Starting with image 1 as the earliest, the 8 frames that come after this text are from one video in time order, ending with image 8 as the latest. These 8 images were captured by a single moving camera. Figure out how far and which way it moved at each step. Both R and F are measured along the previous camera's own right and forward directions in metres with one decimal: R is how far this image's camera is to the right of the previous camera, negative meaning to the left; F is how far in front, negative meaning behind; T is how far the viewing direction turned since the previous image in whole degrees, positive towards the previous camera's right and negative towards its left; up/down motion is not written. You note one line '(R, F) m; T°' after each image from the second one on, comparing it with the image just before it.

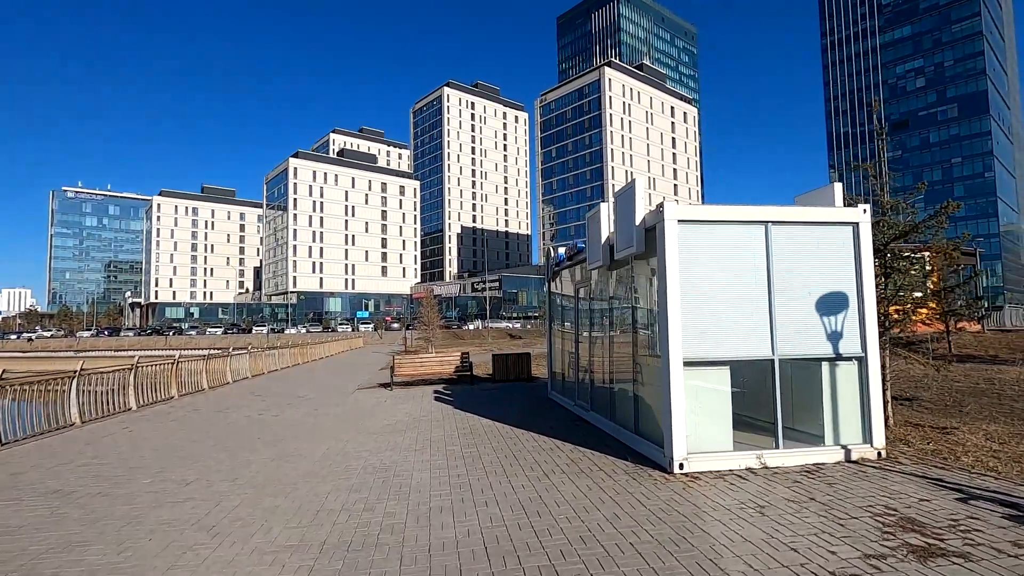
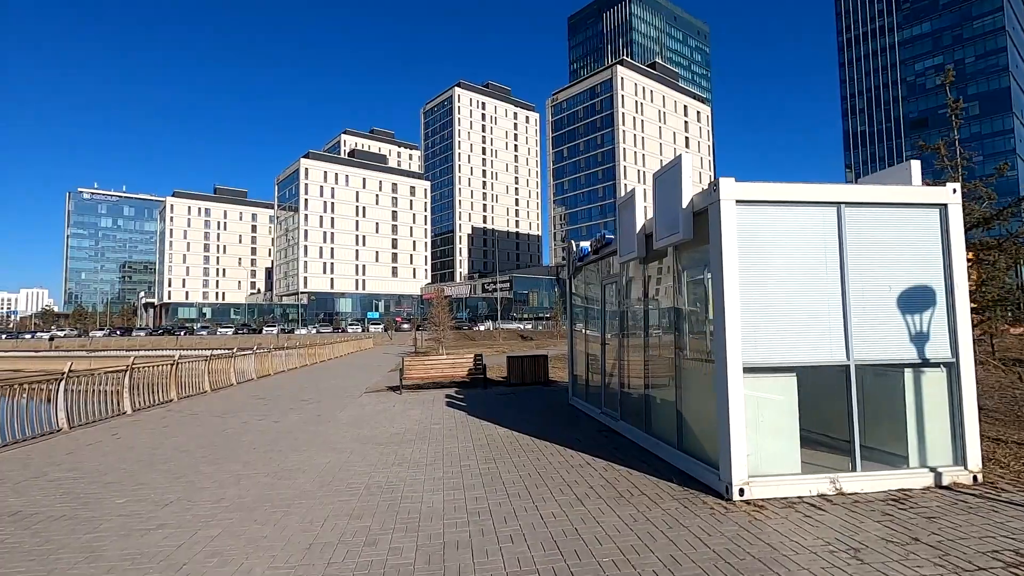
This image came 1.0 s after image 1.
(-0.2, +1.0) m; -1°
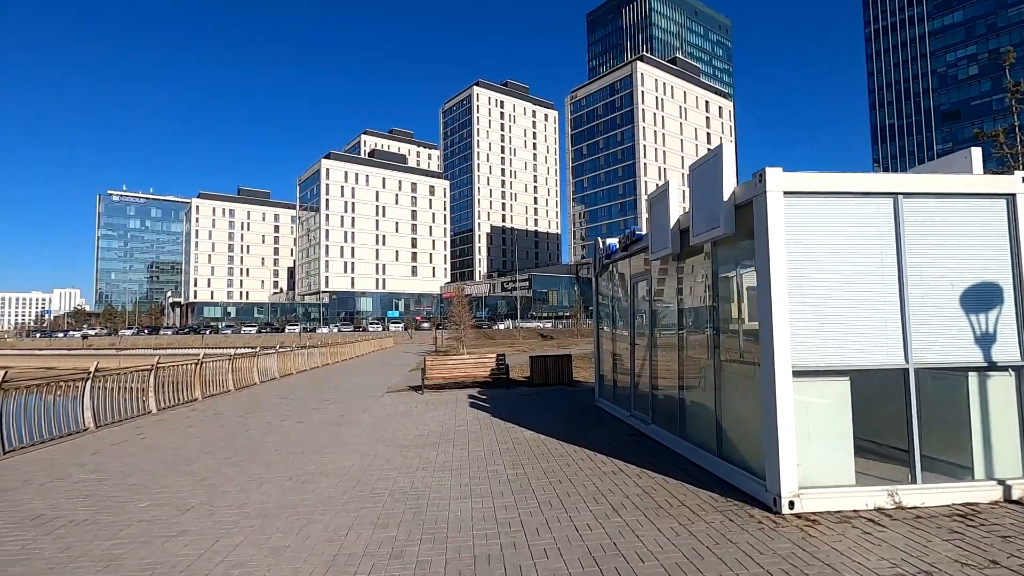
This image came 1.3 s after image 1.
(-0.1, +0.3) m; -2°
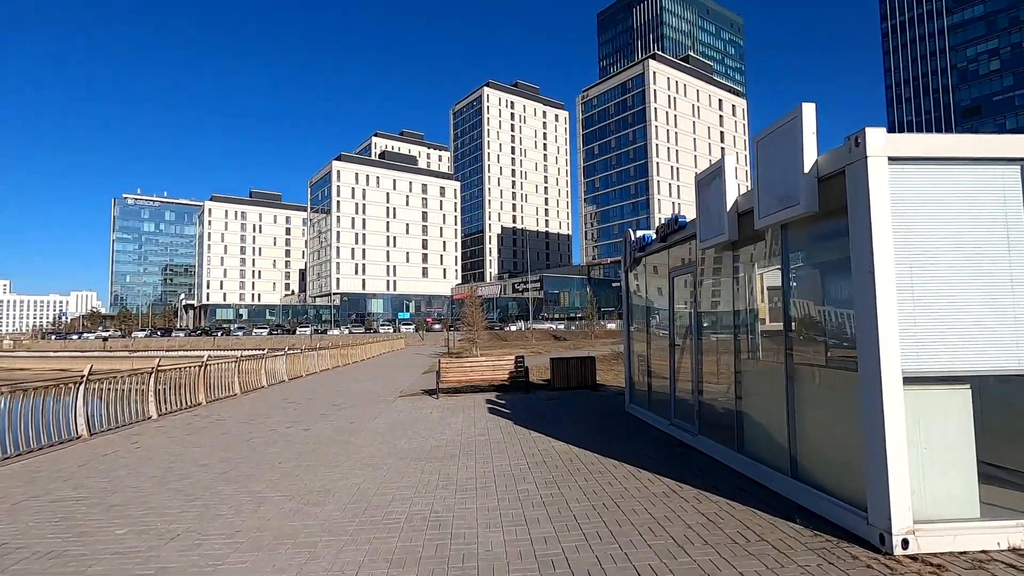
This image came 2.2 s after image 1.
(-0.2, +0.9) m; -1°
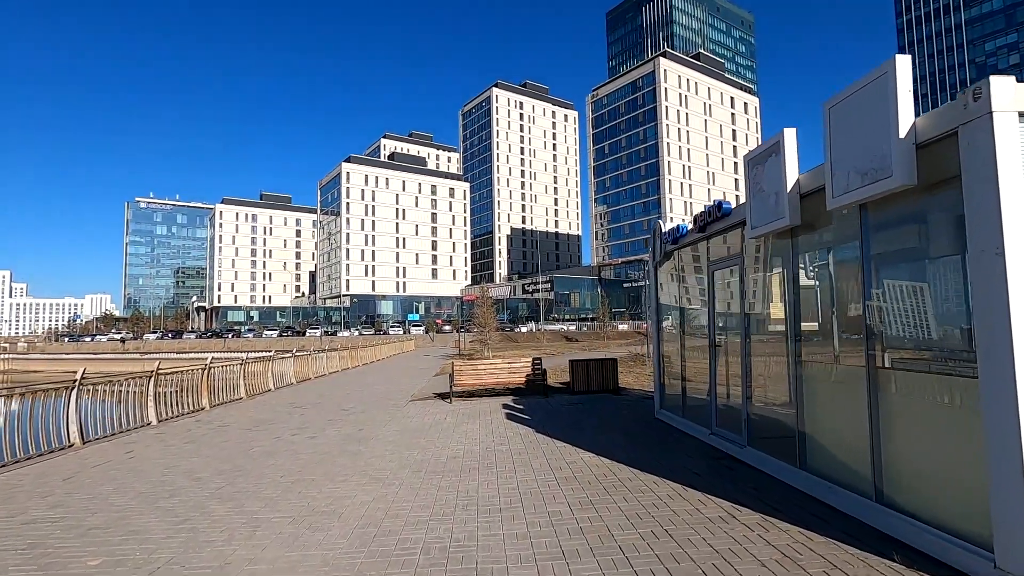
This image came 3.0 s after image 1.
(-0.2, +0.8) m; -1°
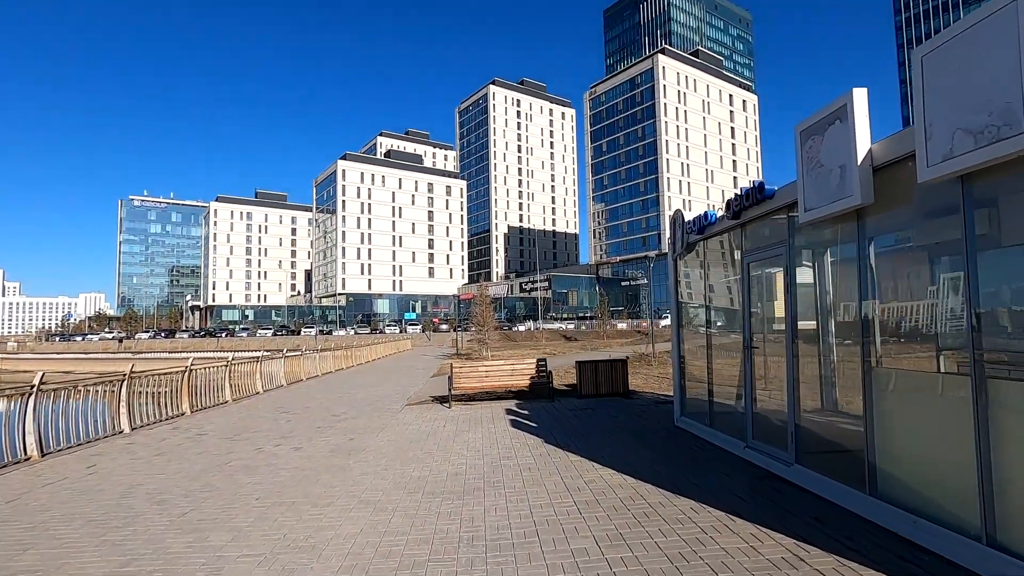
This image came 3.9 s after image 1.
(-0.1, +1.0) m; 0°
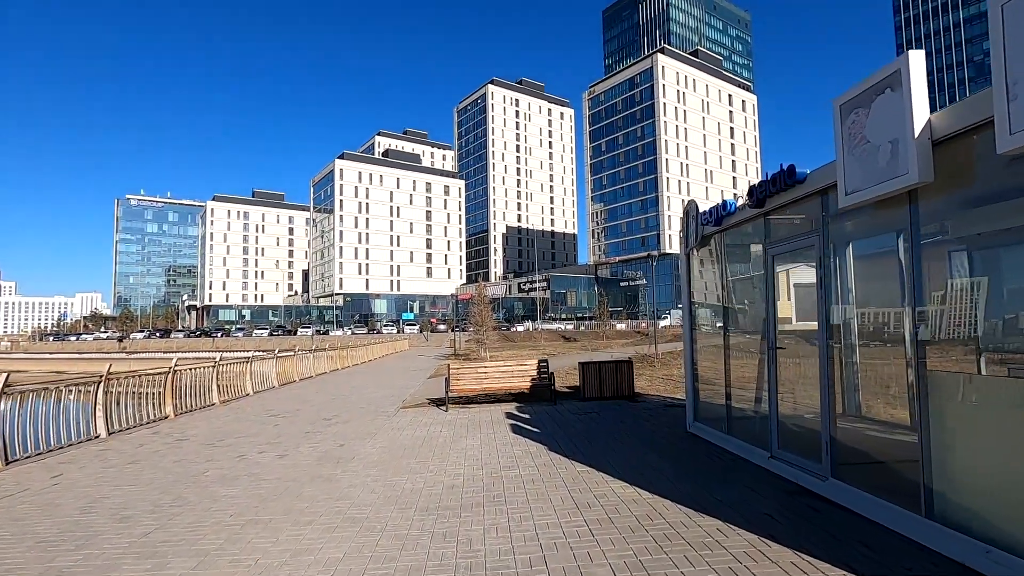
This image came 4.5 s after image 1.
(0.0, +0.6) m; 0°
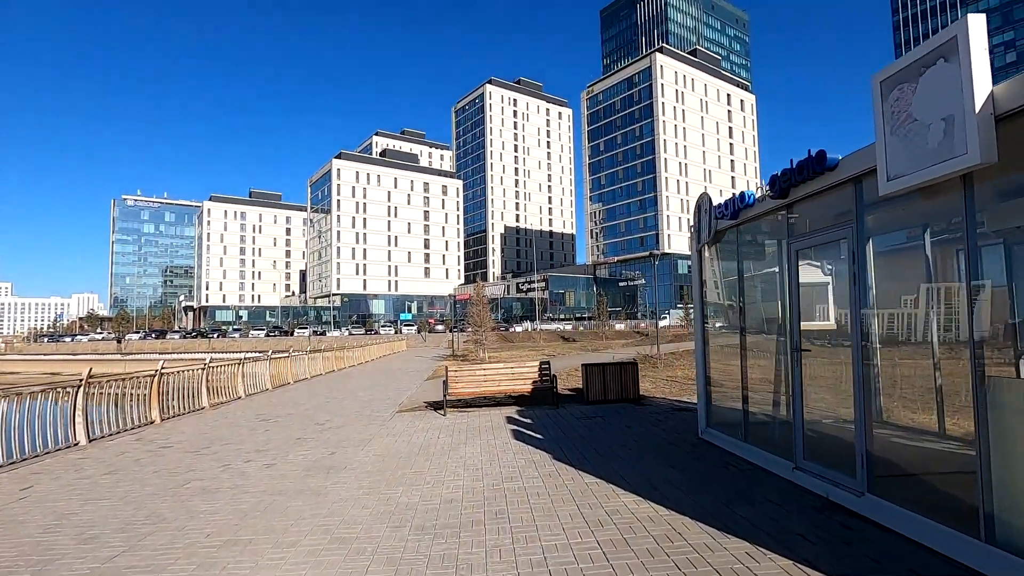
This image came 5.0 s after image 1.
(0.0, +0.5) m; 0°
